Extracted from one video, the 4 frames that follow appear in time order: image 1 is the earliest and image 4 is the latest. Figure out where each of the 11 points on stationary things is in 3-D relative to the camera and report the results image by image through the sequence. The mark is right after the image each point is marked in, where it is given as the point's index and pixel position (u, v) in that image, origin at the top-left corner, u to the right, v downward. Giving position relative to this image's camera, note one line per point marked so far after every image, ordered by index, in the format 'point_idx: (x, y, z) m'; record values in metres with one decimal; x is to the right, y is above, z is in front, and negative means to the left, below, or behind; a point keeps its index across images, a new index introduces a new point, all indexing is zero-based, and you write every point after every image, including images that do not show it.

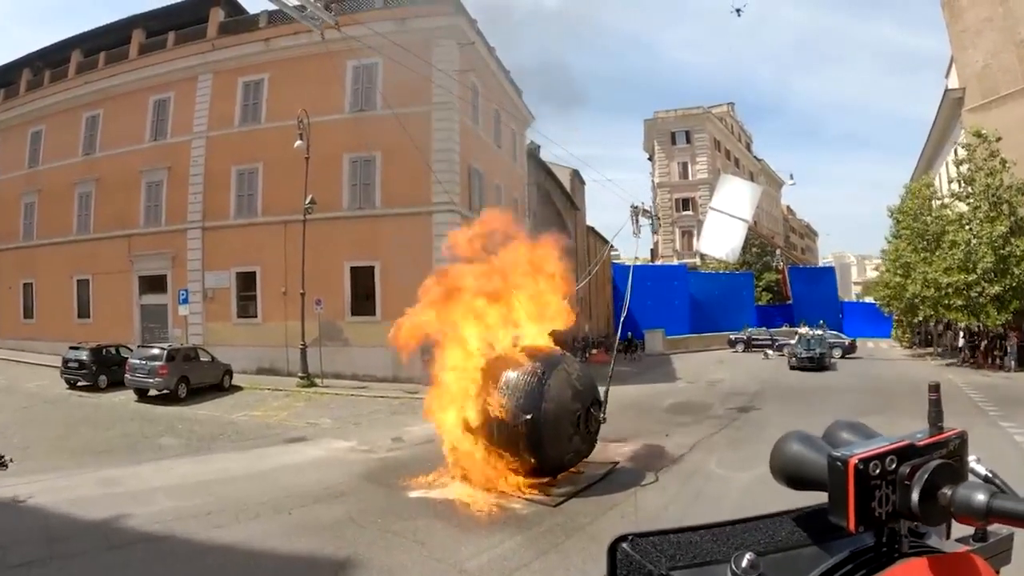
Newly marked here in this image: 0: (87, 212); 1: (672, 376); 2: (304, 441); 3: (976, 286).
0: (-10.7, +1.9, +16.4) m
1: (+4.1, -2.3, +16.9) m
2: (-3.0, -2.2, +9.5) m
3: (+12.2, 0.0, +17.0) m
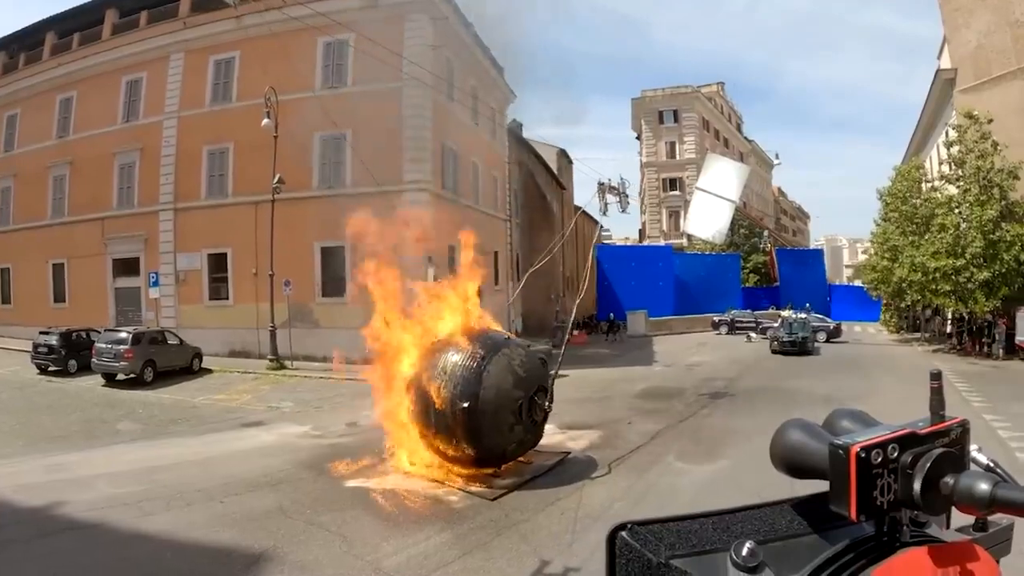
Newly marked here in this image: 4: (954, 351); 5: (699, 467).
0: (-11.3, +2.3, +16.2) m
1: (+3.6, -1.9, +16.7) m
2: (-3.6, -2.0, +9.3) m
3: (+11.7, +0.4, +16.7) m
4: (+13.0, -1.9, +19.1) m
5: (+2.3, -2.2, +7.8) m
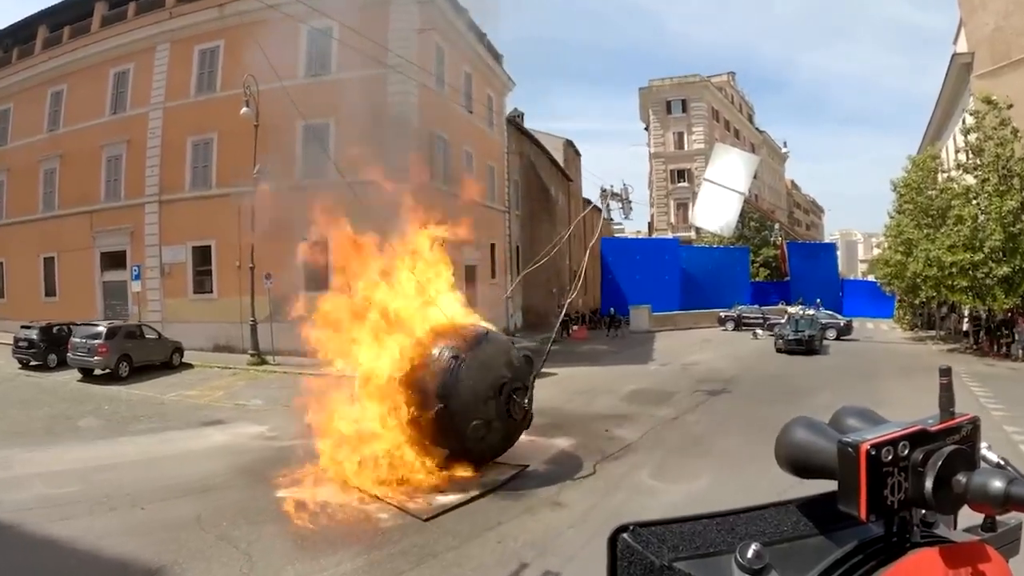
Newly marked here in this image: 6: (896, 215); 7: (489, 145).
0: (-11.4, +2.5, +16.1) m
1: (+3.4, -1.7, +16.1) m
2: (-4.1, -1.9, +9.0) m
3: (+11.5, +0.5, +15.8) m
4: (+12.9, -1.7, +18.2) m
5: (+1.8, -2.1, +7.3) m
6: (+11.7, +2.3, +19.9) m
7: (-0.7, +4.0, +18.0) m
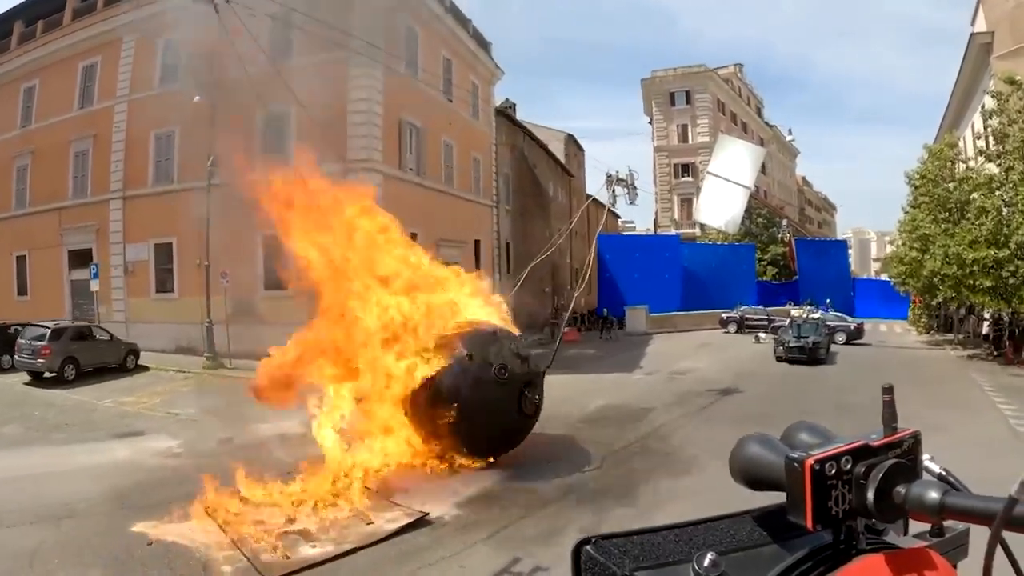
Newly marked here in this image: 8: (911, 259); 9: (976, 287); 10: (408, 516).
0: (-11.9, +2.5, +15.7) m
1: (+2.9, -1.7, +15.1) m
2: (-4.8, -1.9, +8.4) m
3: (+11.0, +0.5, +14.5) m
4: (+12.5, -1.7, +16.8) m
5: (+0.9, -2.1, +6.4) m
6: (+11.5, +2.3, +18.6) m
7: (-1.1, +4.0, +17.2) m
8: (+11.1, +0.8, +17.9) m
9: (+10.9, 0.0, +15.2) m
10: (-0.8, -2.0, +6.4) m
